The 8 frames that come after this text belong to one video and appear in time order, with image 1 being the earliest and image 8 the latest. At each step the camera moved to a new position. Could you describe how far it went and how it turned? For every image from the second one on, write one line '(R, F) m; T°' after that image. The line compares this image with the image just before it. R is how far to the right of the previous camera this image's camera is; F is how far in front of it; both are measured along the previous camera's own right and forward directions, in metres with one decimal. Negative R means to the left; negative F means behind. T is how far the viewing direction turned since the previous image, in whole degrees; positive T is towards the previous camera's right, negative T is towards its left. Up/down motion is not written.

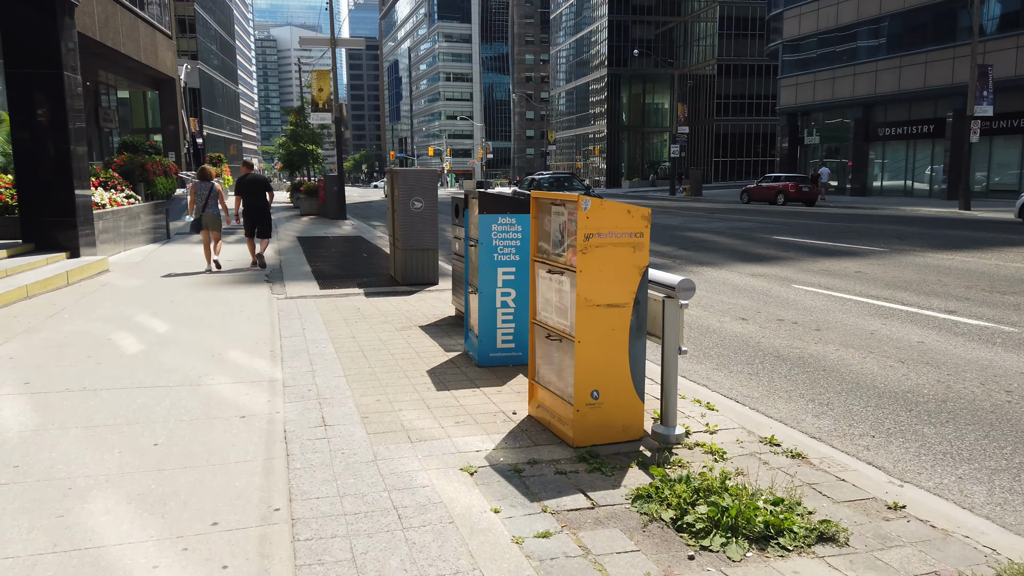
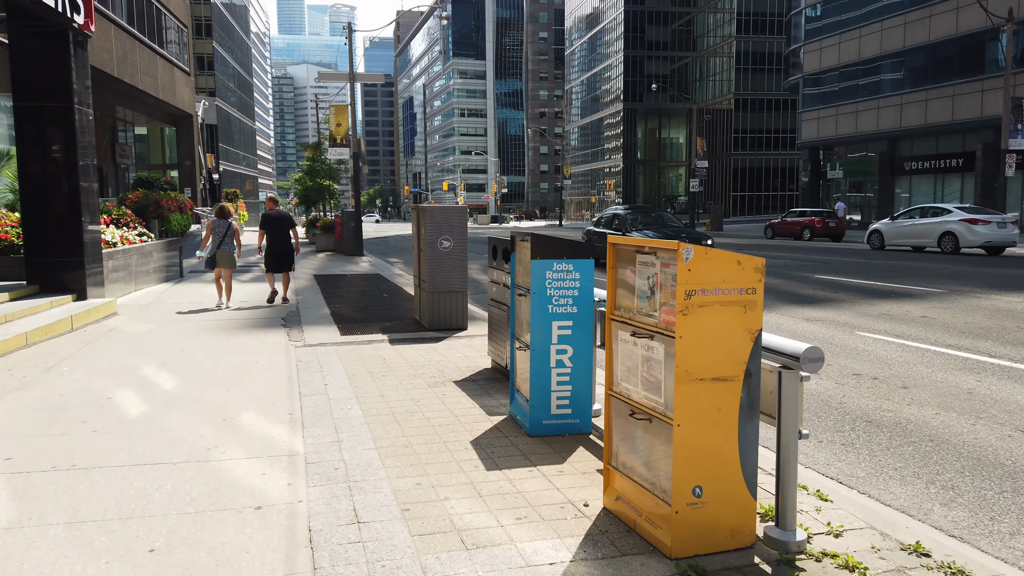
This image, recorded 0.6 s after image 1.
(-0.3, +0.7) m; -1°
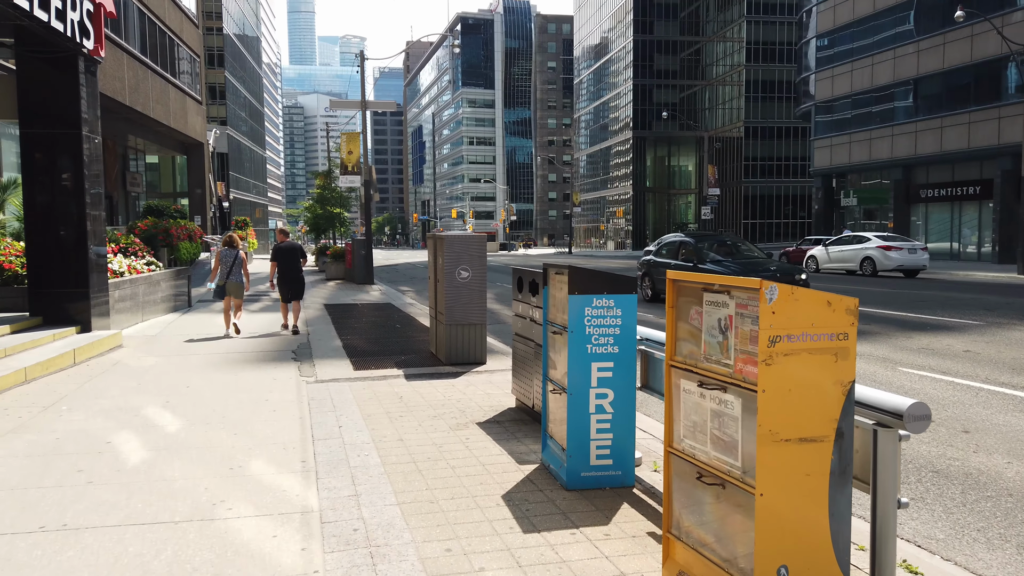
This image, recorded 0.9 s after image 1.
(-0.2, +0.4) m; -1°
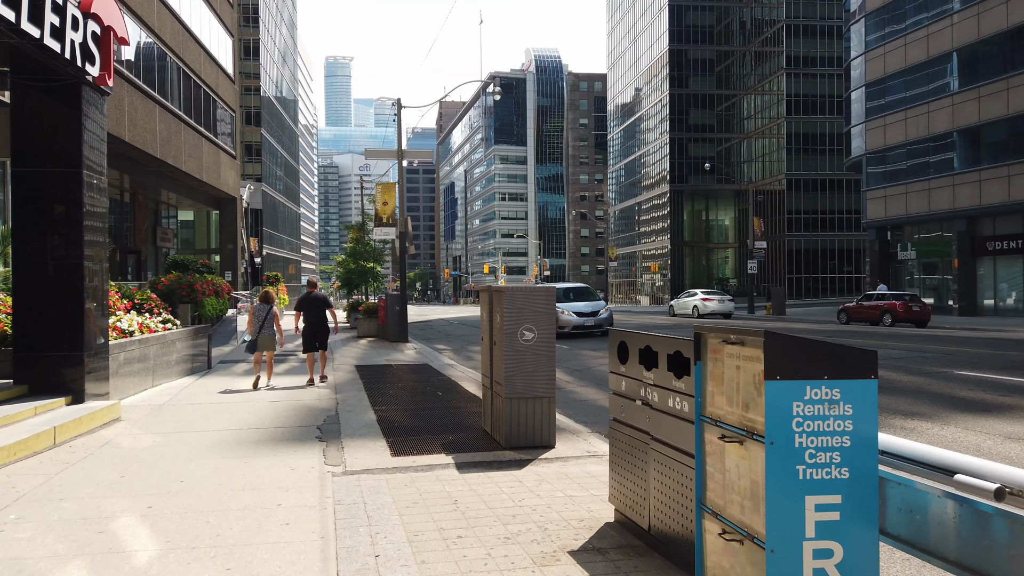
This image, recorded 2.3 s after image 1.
(-0.4, +1.7) m; -2°
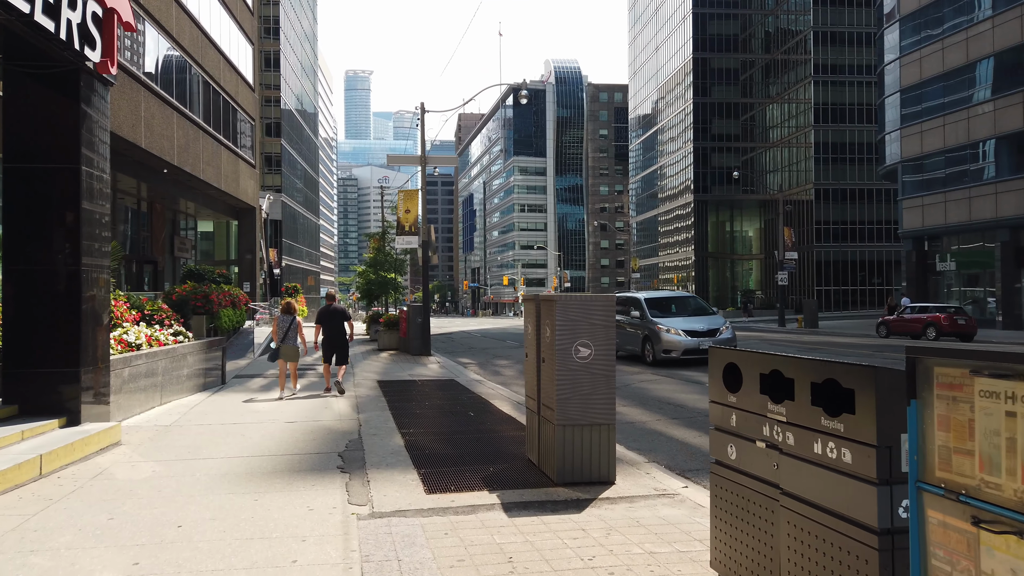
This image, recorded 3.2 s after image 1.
(-0.3, +1.0) m; -1°
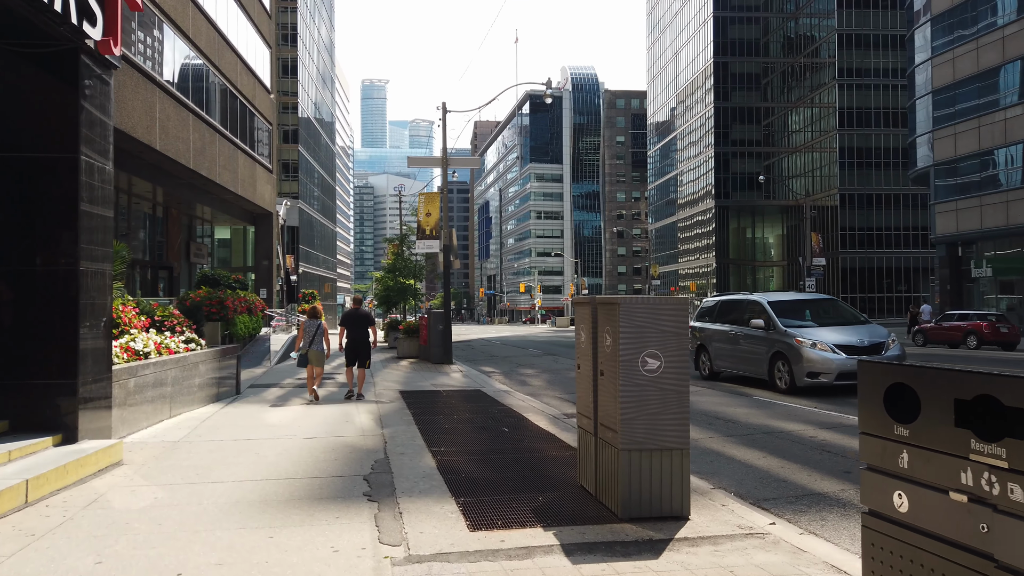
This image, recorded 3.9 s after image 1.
(-0.3, +0.9) m; -1°
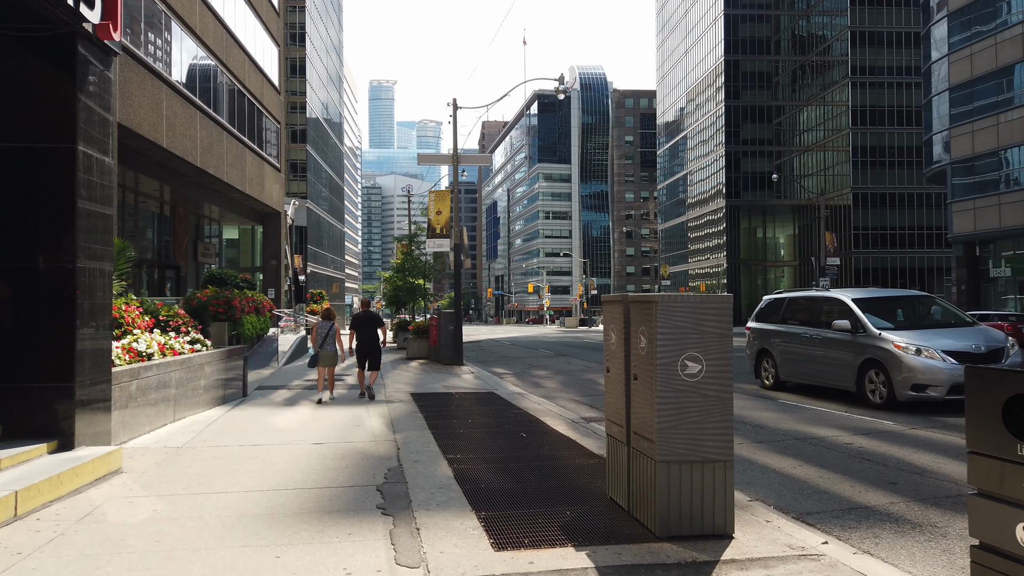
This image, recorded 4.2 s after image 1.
(-0.1, +0.4) m; -1°
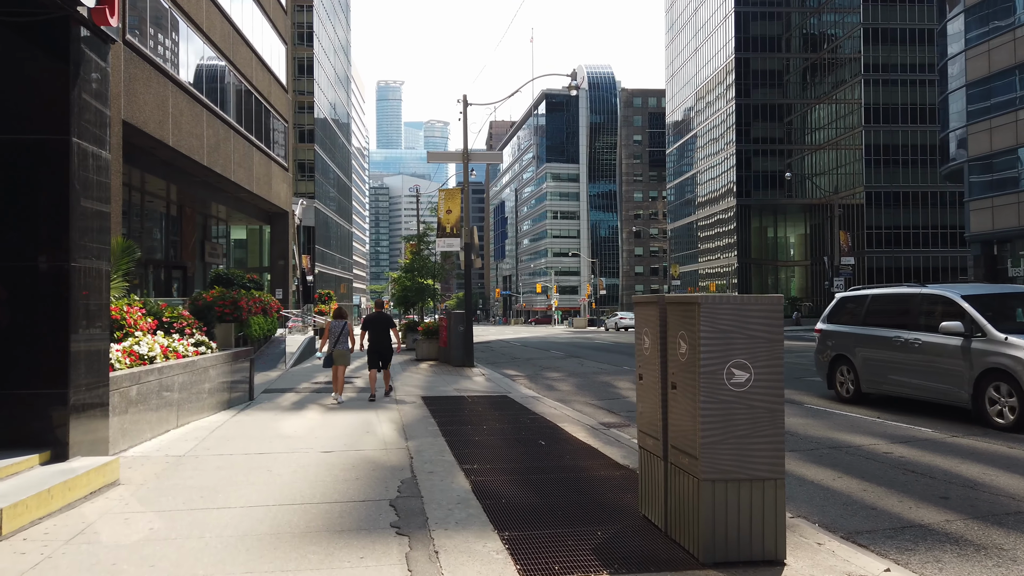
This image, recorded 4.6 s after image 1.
(-0.1, +0.4) m; -1°
